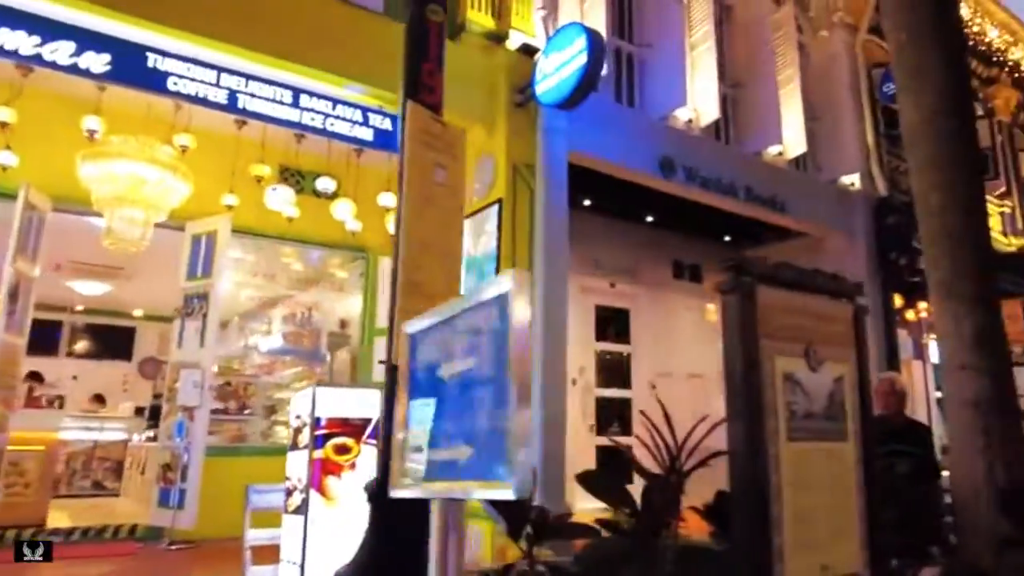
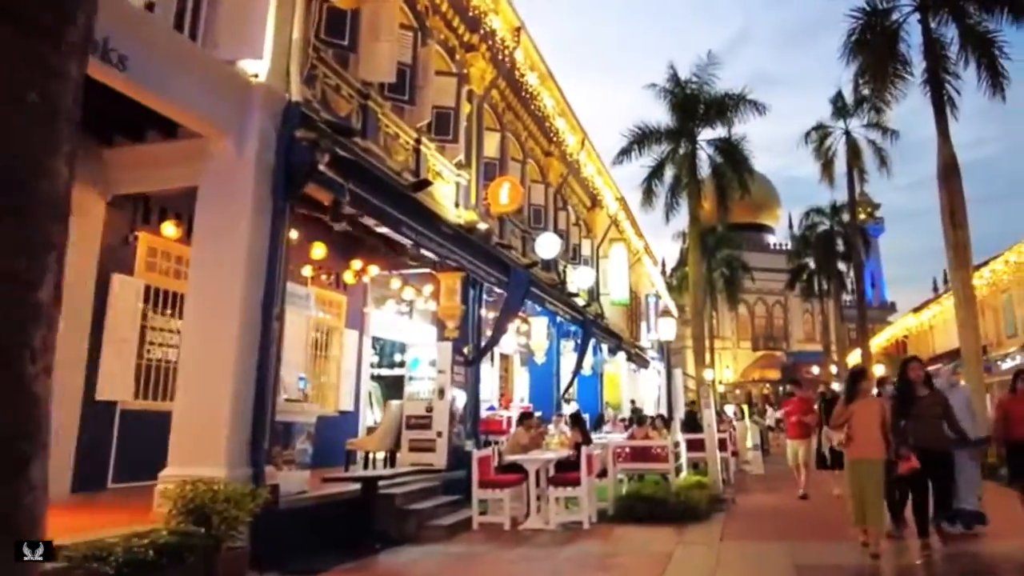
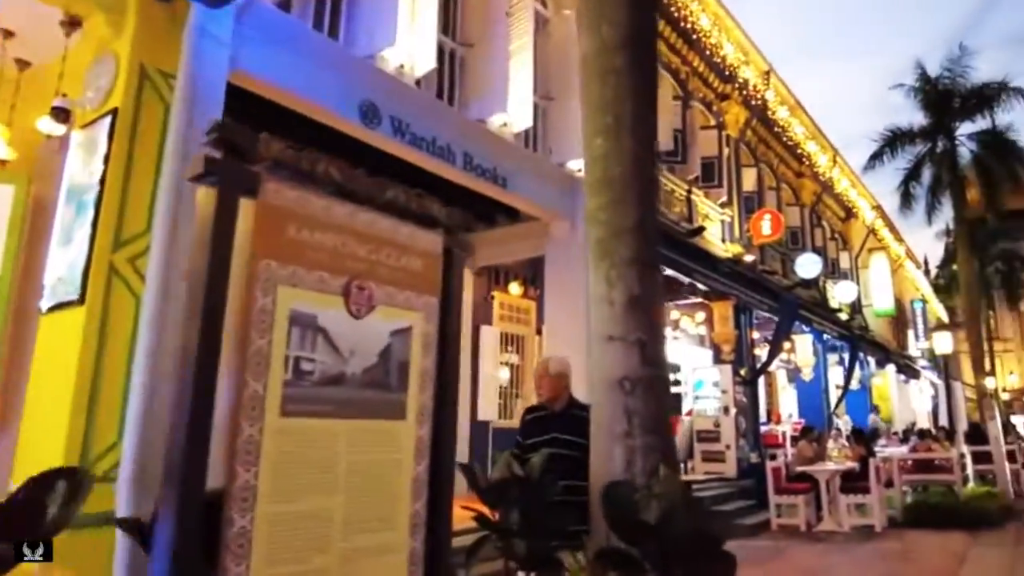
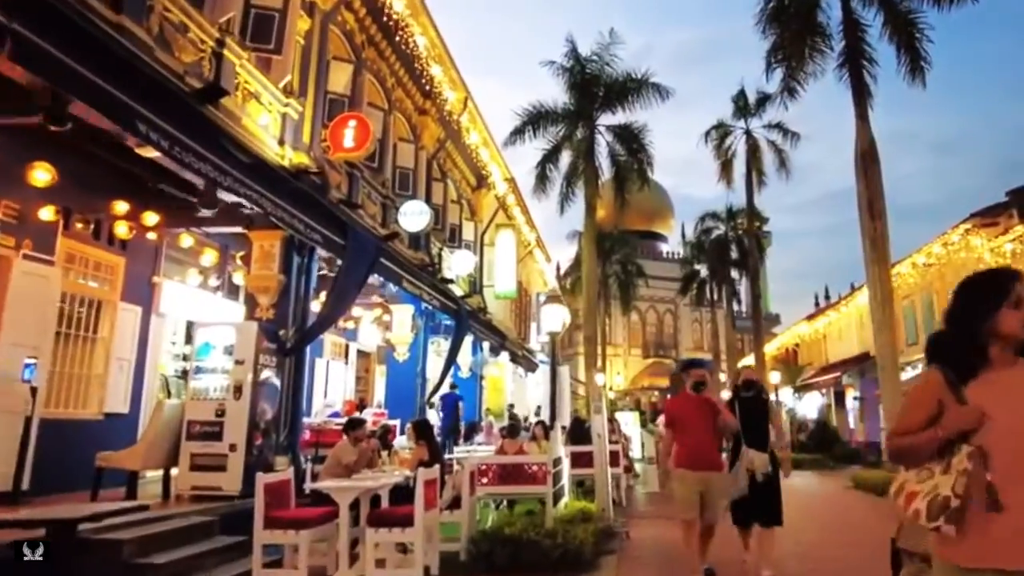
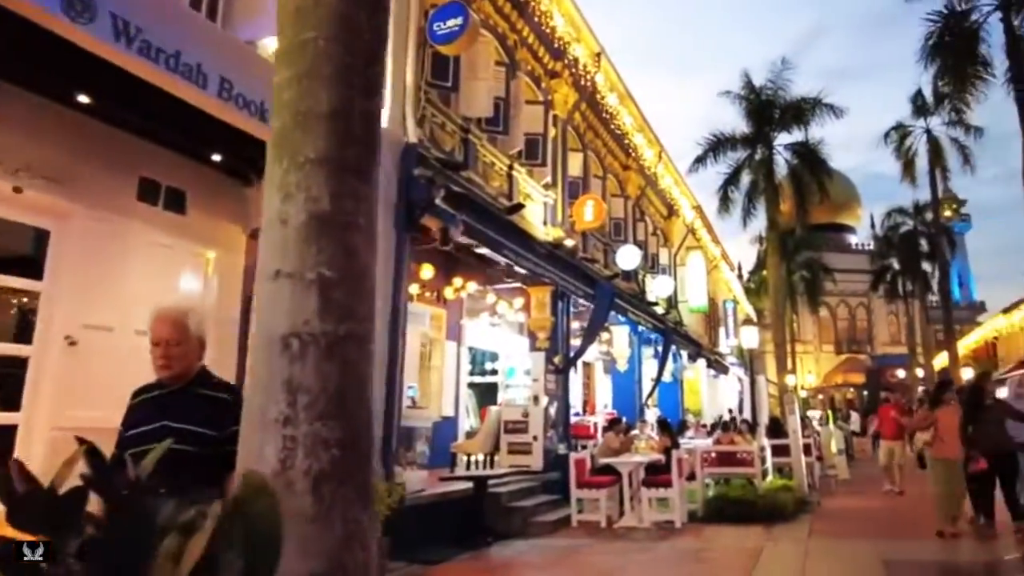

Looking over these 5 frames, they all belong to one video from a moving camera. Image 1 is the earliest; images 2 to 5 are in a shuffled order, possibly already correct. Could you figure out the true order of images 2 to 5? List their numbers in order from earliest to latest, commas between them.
3, 5, 2, 4
